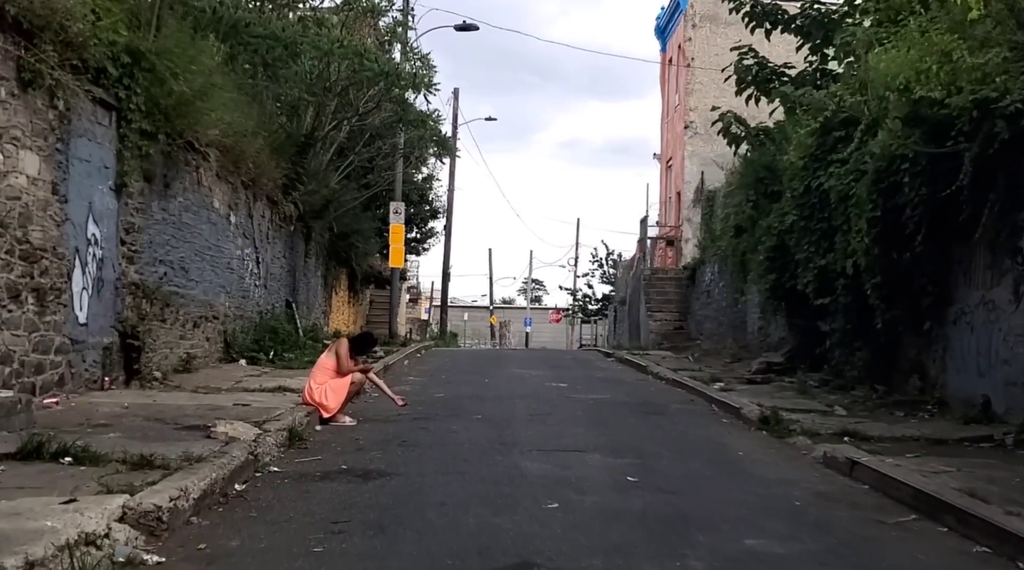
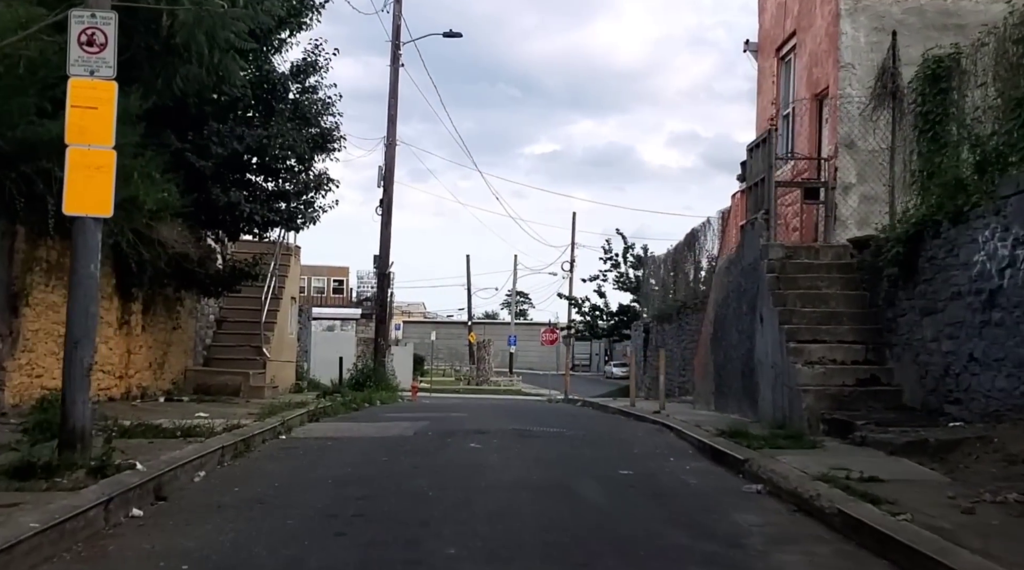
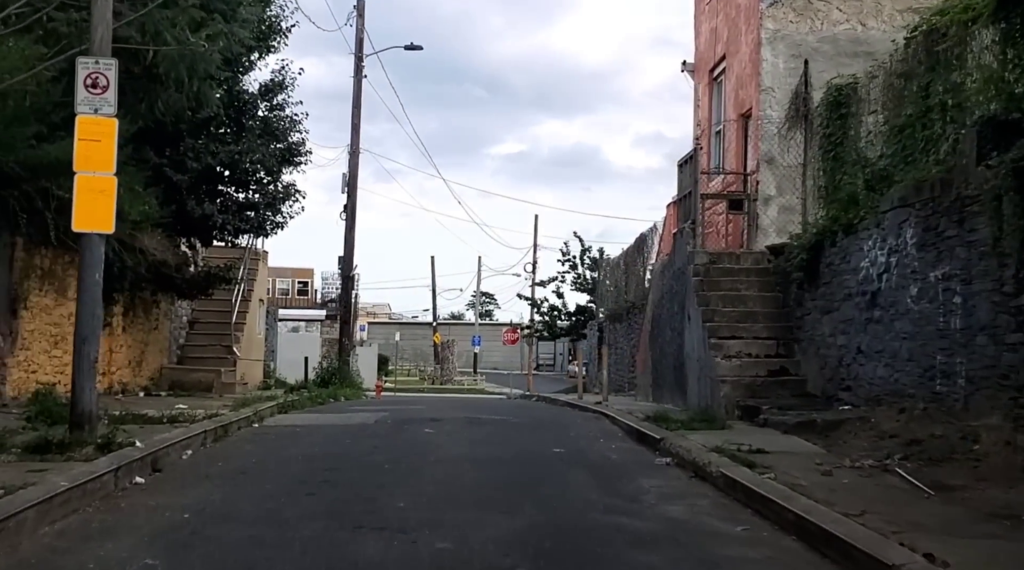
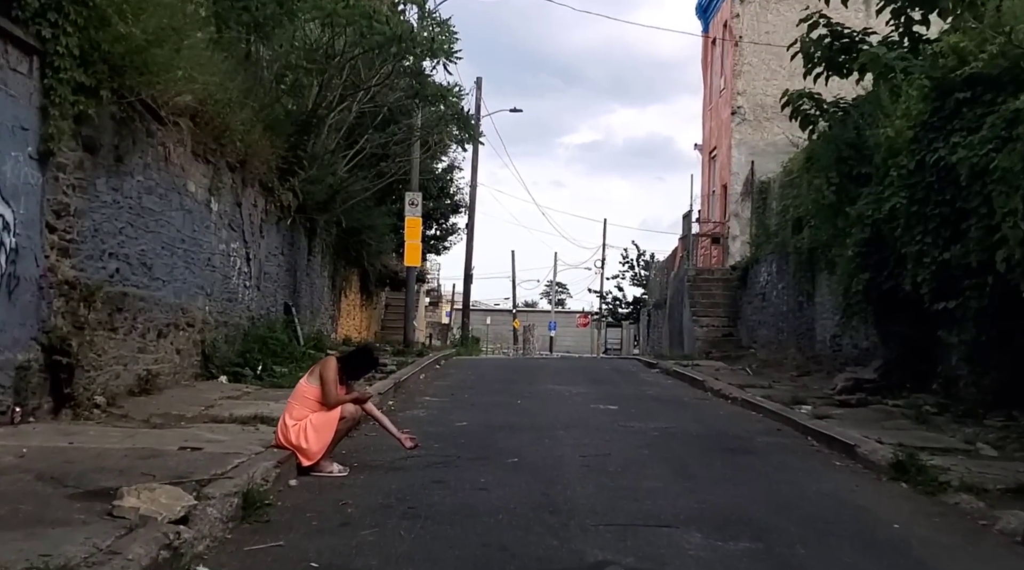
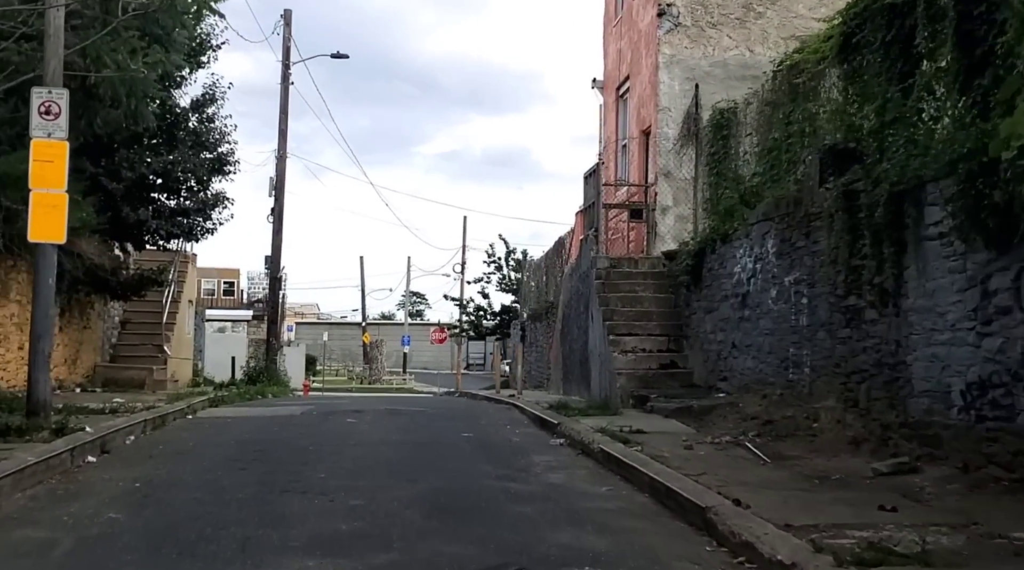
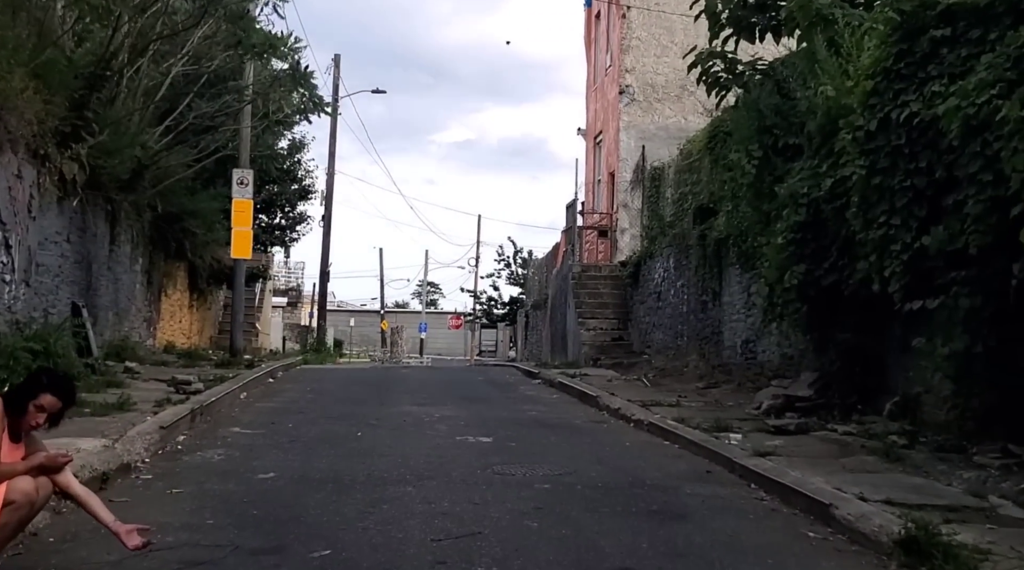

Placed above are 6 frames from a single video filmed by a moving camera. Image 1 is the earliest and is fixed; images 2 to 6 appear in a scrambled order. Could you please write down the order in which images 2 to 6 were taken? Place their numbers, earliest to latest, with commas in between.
4, 6, 5, 3, 2
